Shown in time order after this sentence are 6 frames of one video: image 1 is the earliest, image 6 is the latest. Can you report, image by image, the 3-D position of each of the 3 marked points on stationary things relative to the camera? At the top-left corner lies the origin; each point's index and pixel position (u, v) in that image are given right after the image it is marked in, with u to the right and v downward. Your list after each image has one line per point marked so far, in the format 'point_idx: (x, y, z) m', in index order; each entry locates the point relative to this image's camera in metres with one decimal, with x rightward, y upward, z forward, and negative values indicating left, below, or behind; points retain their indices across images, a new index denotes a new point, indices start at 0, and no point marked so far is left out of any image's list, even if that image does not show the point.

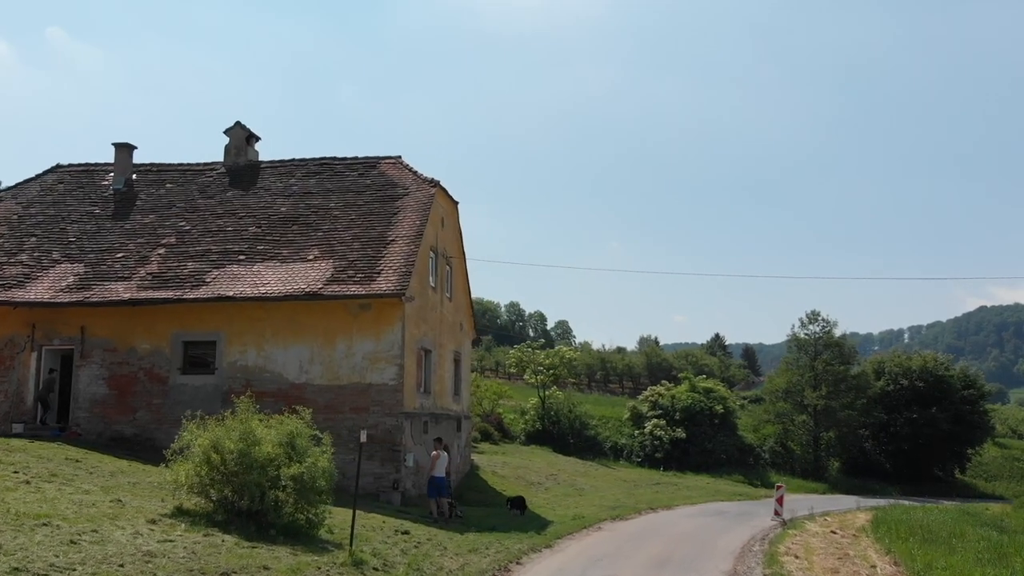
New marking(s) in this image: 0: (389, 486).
0: (-2.7, -4.4, +19.1) m
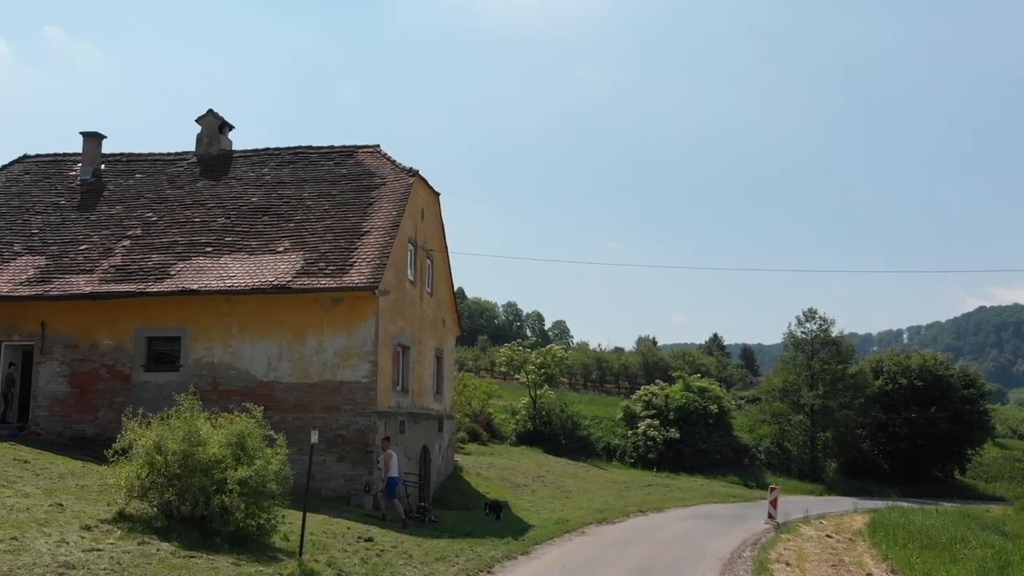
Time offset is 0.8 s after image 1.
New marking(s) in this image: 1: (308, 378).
0: (-3.2, -4.2, +18.2) m
1: (-4.5, -2.0, +18.8) m
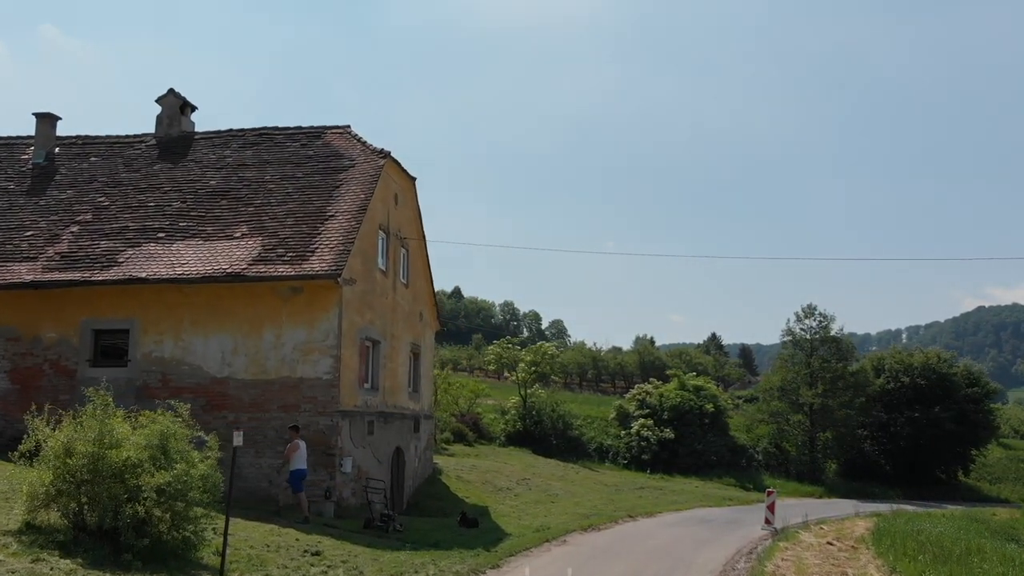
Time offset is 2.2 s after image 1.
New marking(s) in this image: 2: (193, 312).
0: (-3.7, -4.0, +16.7) m
1: (-5.0, -1.7, +17.3) m
2: (-6.6, -0.5, +17.8) m
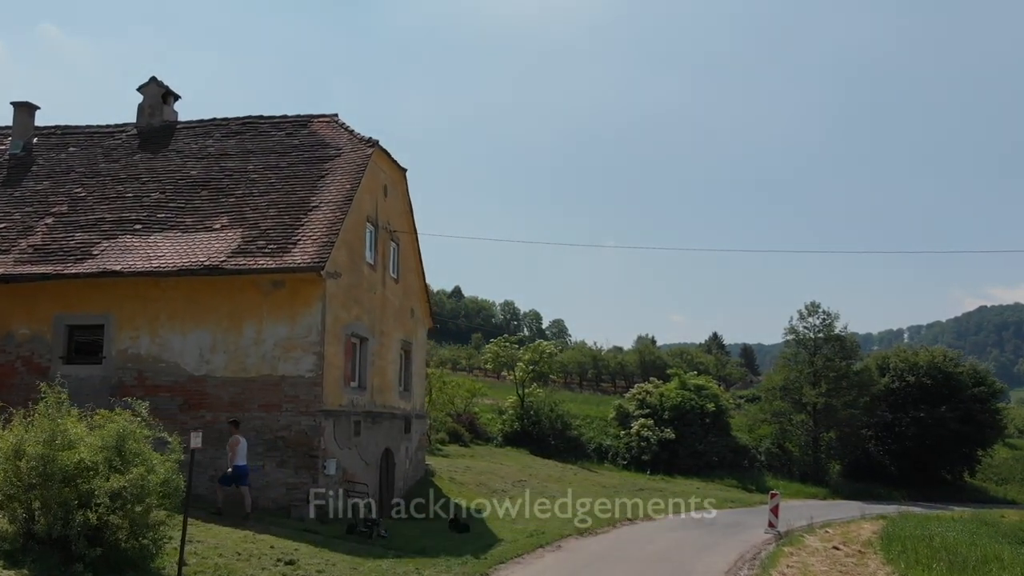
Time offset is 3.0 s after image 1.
0: (-3.9, -3.9, +15.9) m
1: (-5.1, -1.6, +16.5) m
2: (-6.7, -0.4, +17.0) m
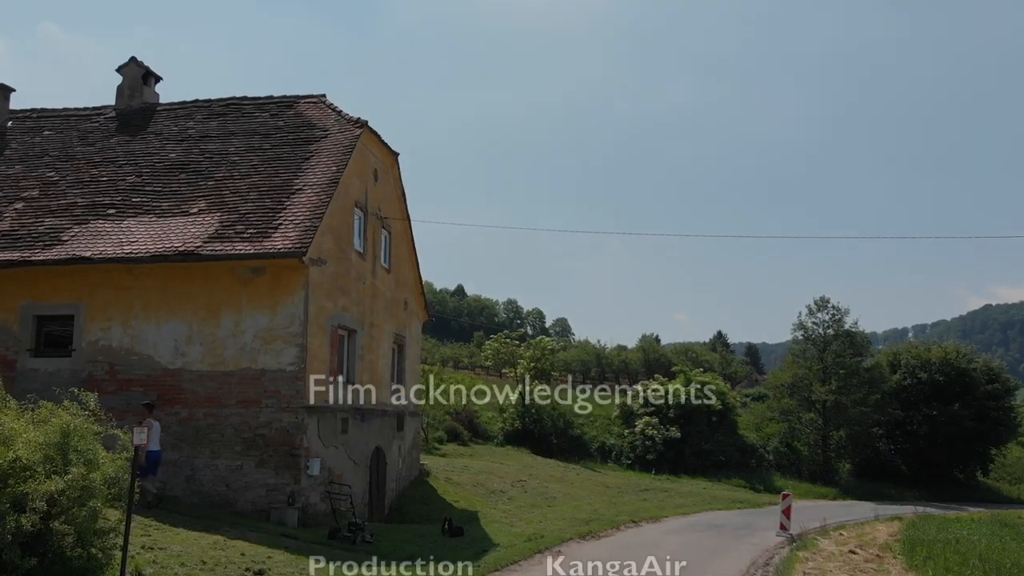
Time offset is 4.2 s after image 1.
0: (-3.9, -3.7, +14.8) m
1: (-5.2, -1.4, +15.5) m
2: (-6.8, -0.1, +15.9) m
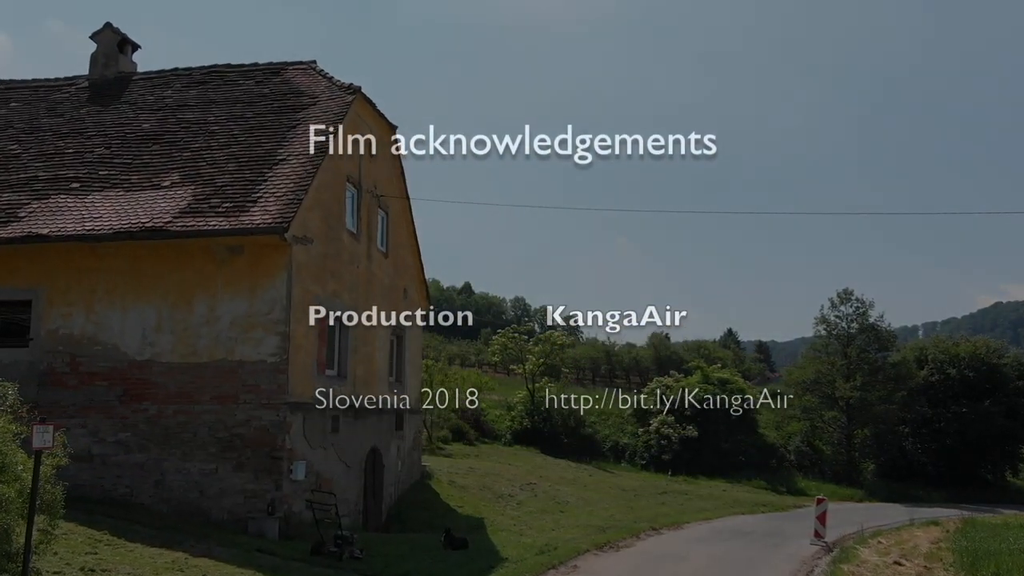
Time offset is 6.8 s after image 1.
0: (-3.8, -3.4, +13.1) m
1: (-5.0, -1.1, +13.7) m
2: (-6.6, +0.2, +14.2) m
